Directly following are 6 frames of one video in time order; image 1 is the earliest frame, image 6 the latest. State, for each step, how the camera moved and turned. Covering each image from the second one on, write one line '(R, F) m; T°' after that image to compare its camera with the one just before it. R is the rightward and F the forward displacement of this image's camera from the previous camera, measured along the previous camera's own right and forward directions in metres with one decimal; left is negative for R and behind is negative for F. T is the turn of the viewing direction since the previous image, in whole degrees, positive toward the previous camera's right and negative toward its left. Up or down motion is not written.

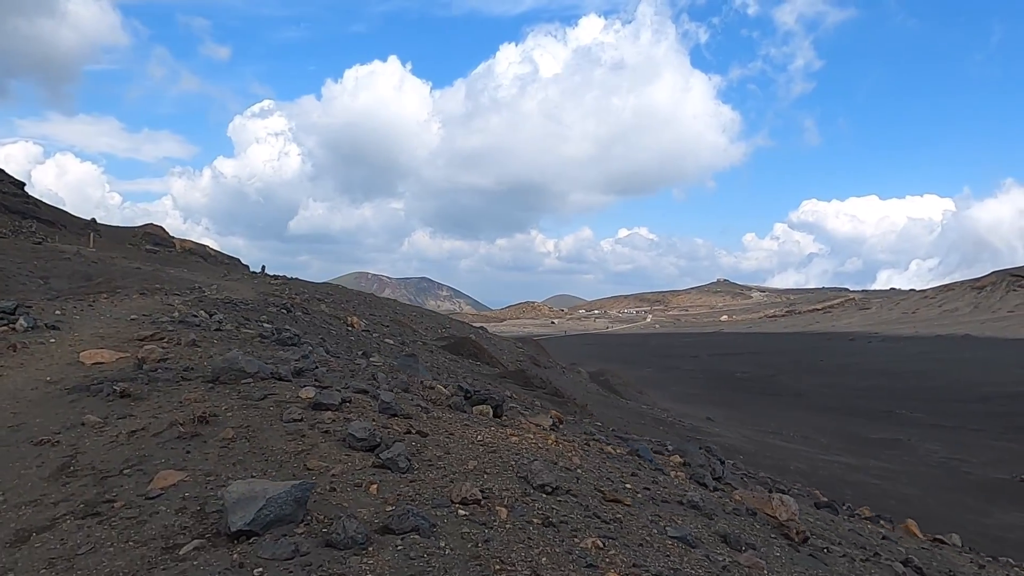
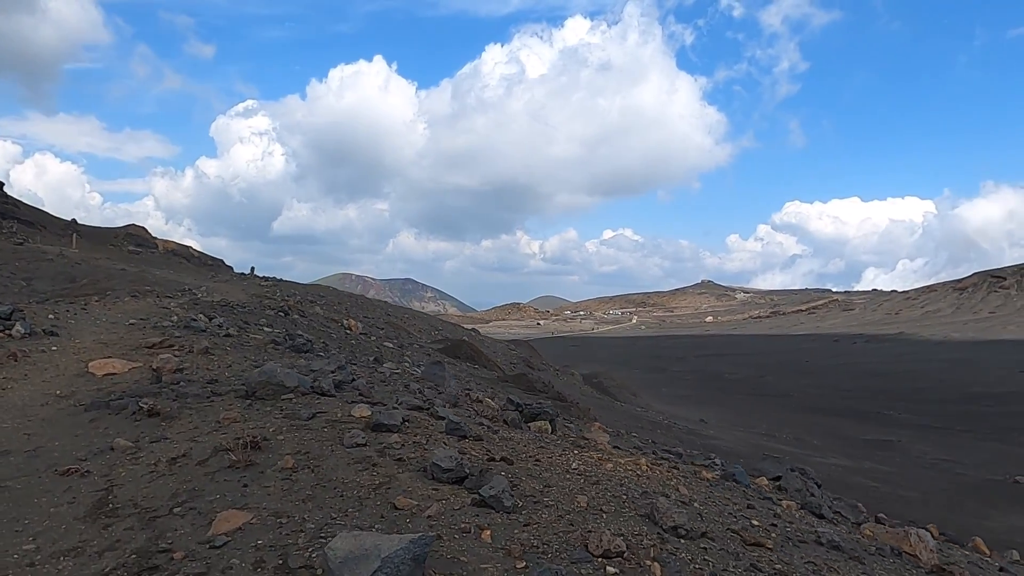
(-0.2, +0.2) m; +1°
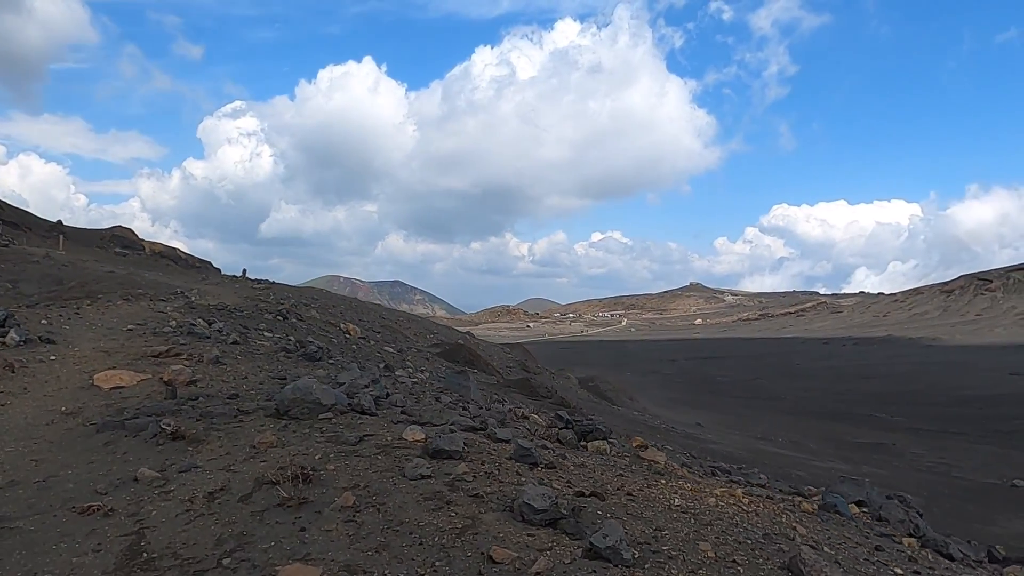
(-0.2, +0.2) m; +1°
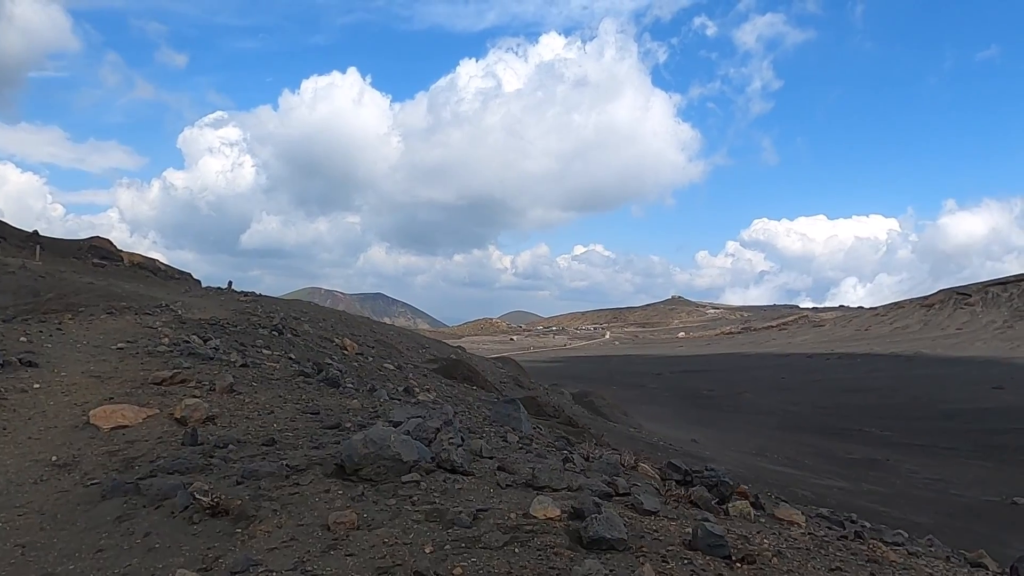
(-0.3, +0.4) m; +1°
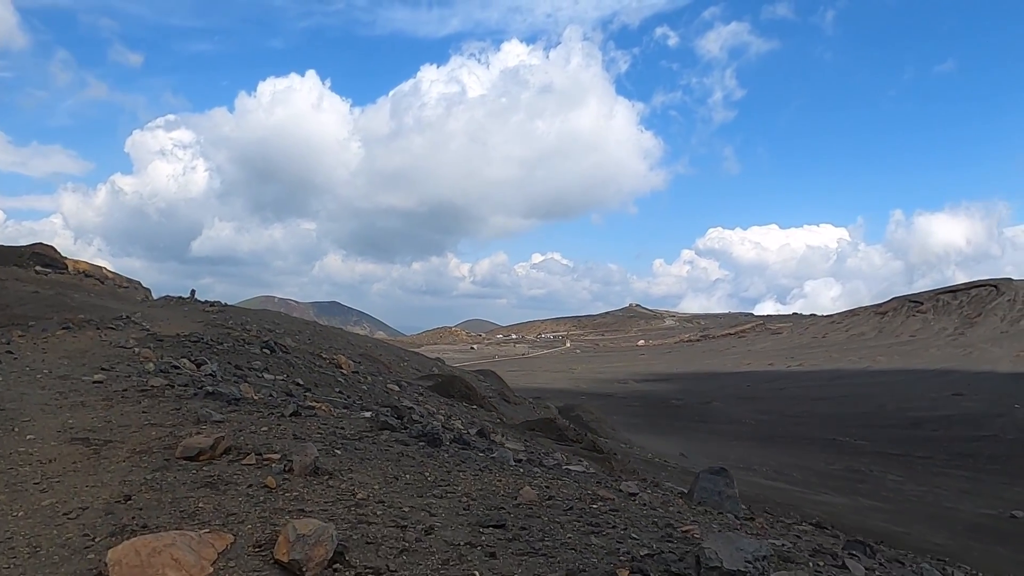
(-0.7, +1.0) m; +3°
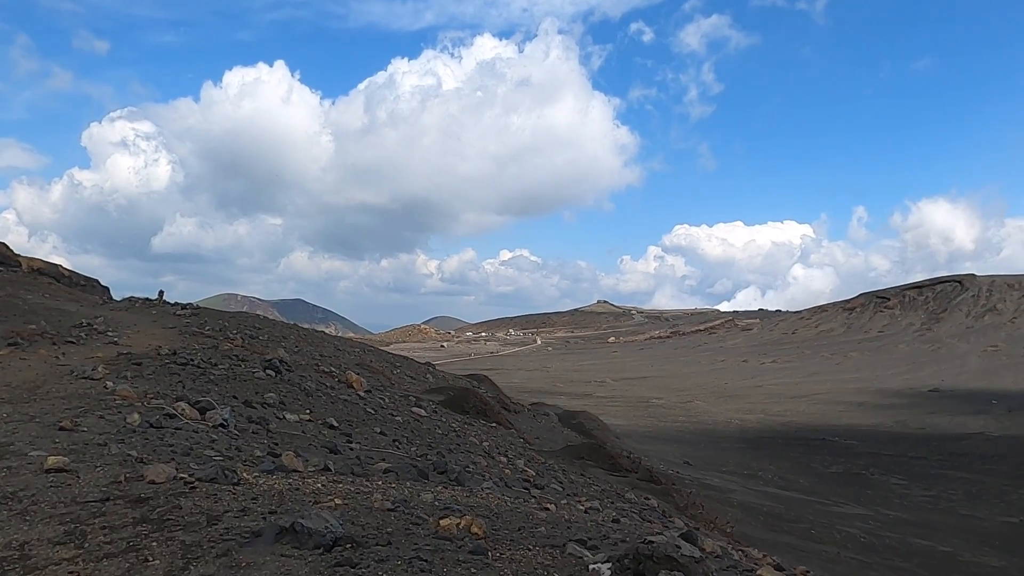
(-0.7, +1.4) m; +2°
